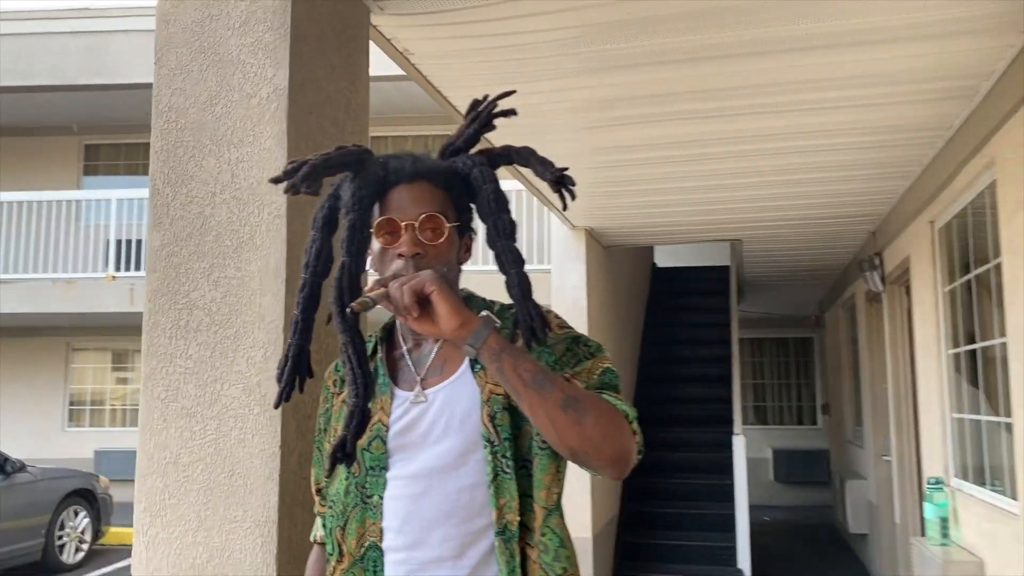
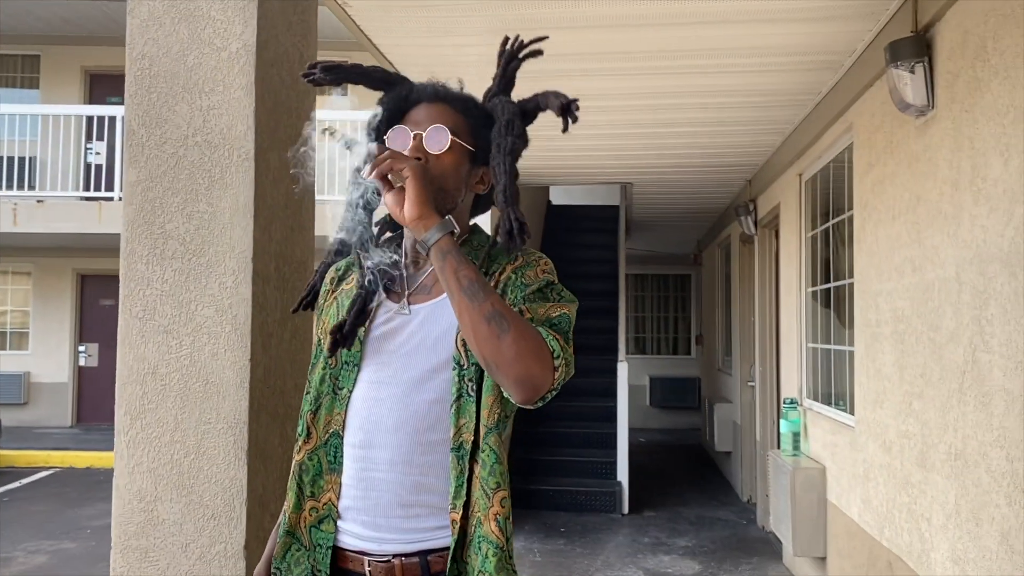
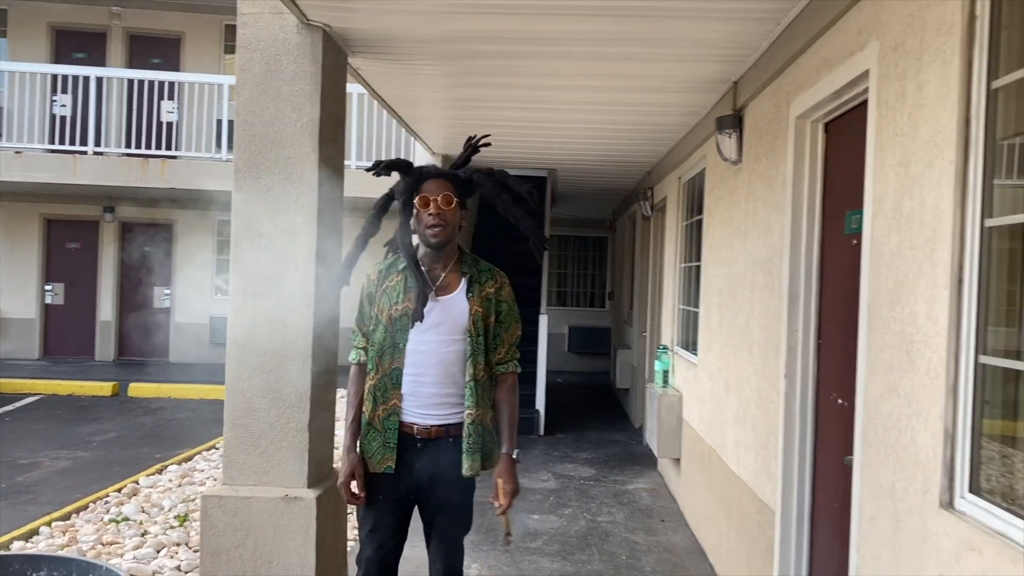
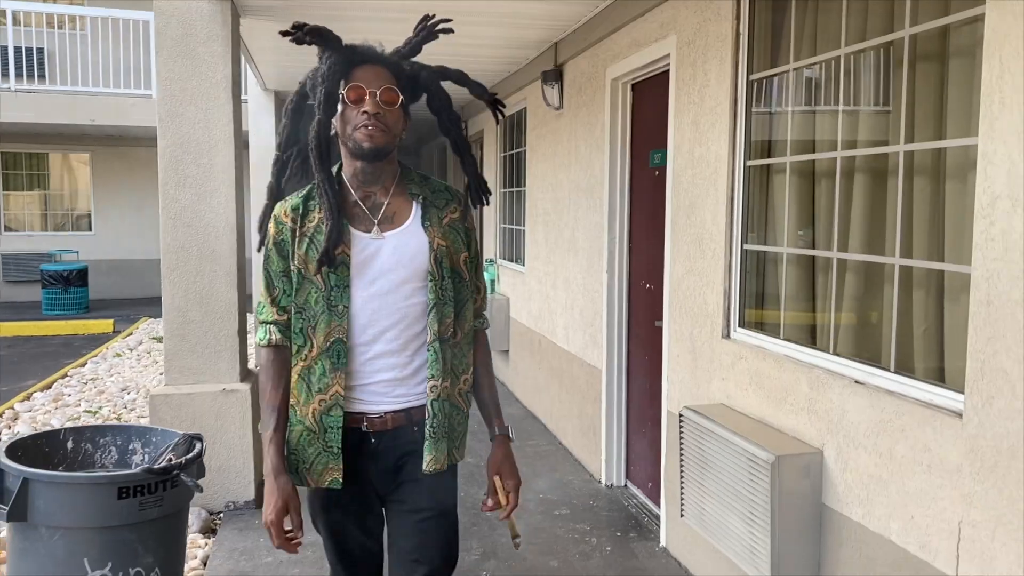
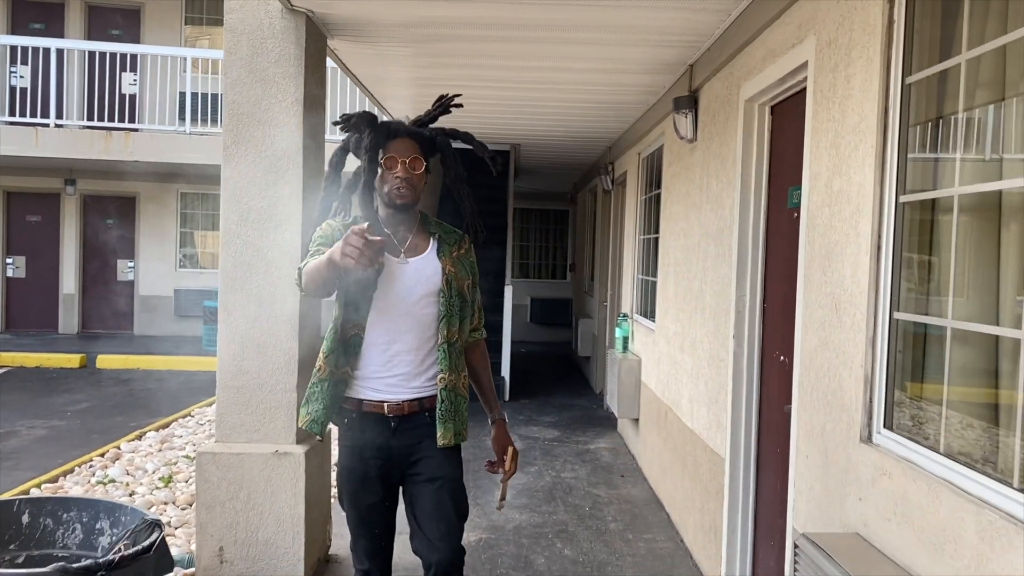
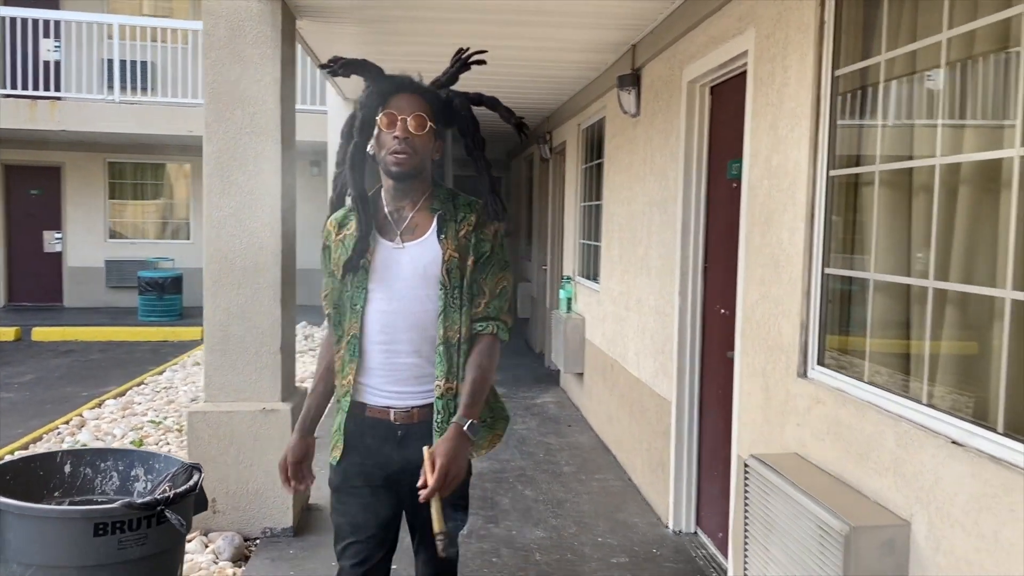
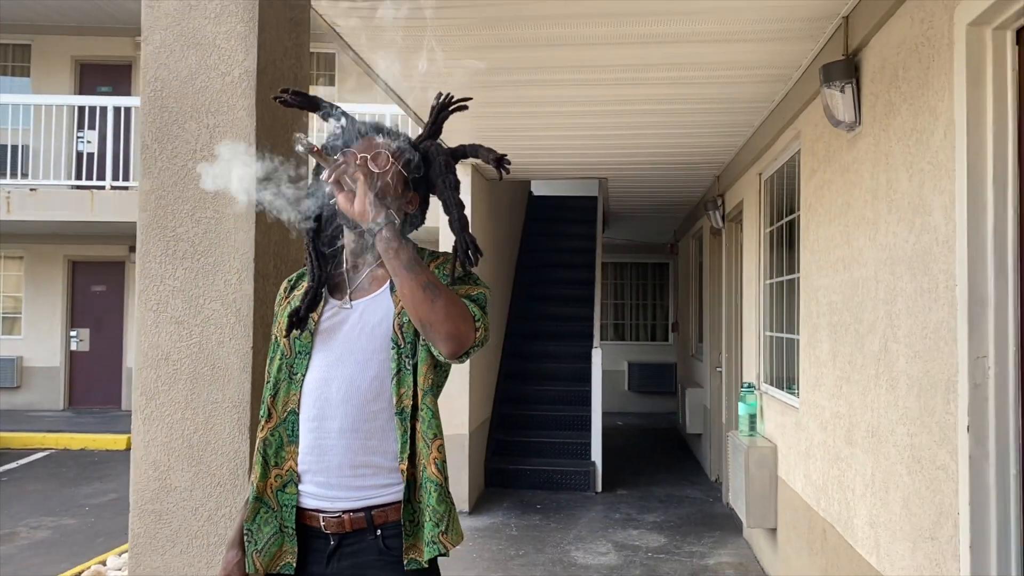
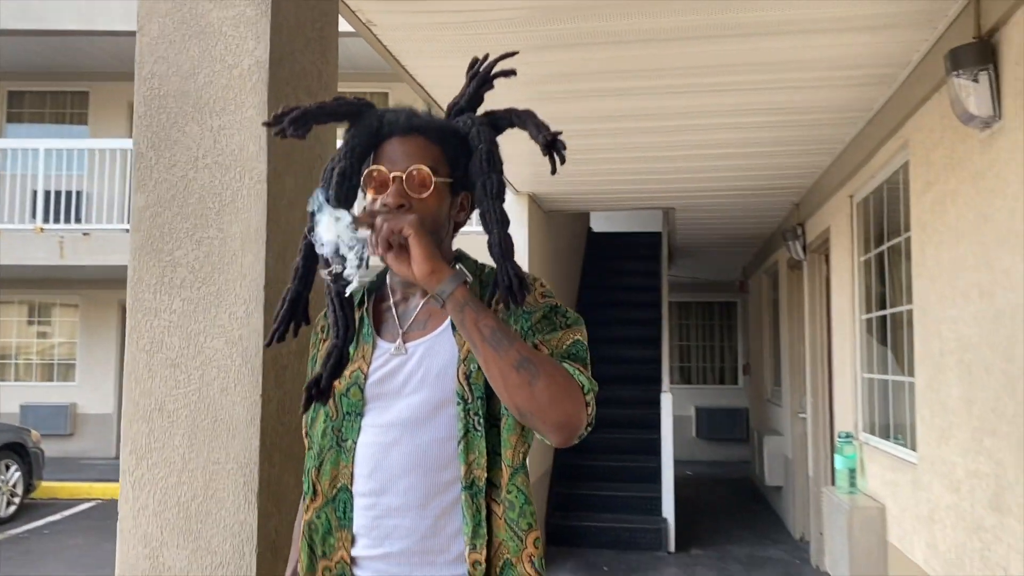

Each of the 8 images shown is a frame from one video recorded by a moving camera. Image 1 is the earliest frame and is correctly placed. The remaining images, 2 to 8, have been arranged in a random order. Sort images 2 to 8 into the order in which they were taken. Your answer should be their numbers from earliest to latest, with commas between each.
8, 2, 7, 3, 5, 6, 4
